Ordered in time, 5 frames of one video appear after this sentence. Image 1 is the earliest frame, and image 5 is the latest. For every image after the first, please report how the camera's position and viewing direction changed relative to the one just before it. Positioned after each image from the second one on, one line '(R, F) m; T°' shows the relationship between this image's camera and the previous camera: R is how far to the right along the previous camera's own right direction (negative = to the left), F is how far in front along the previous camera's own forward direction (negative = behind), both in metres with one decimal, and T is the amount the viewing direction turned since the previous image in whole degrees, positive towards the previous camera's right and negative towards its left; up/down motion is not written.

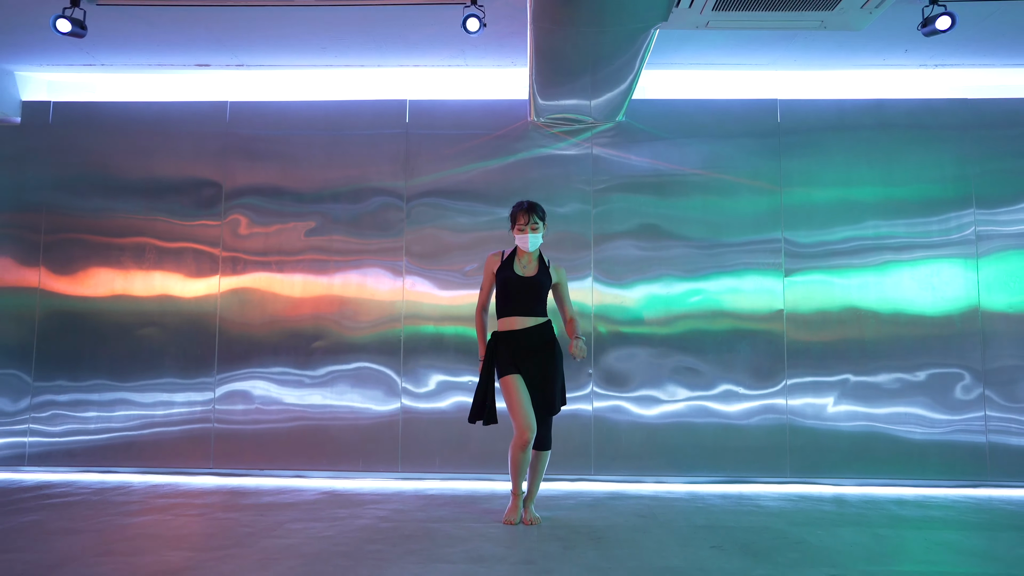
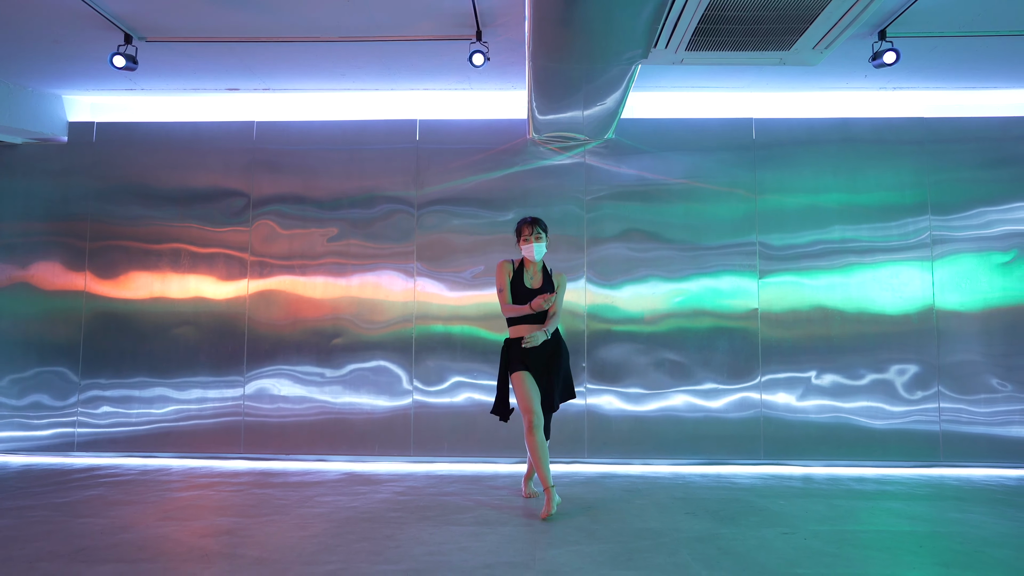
(0.0, -0.5) m; 0°
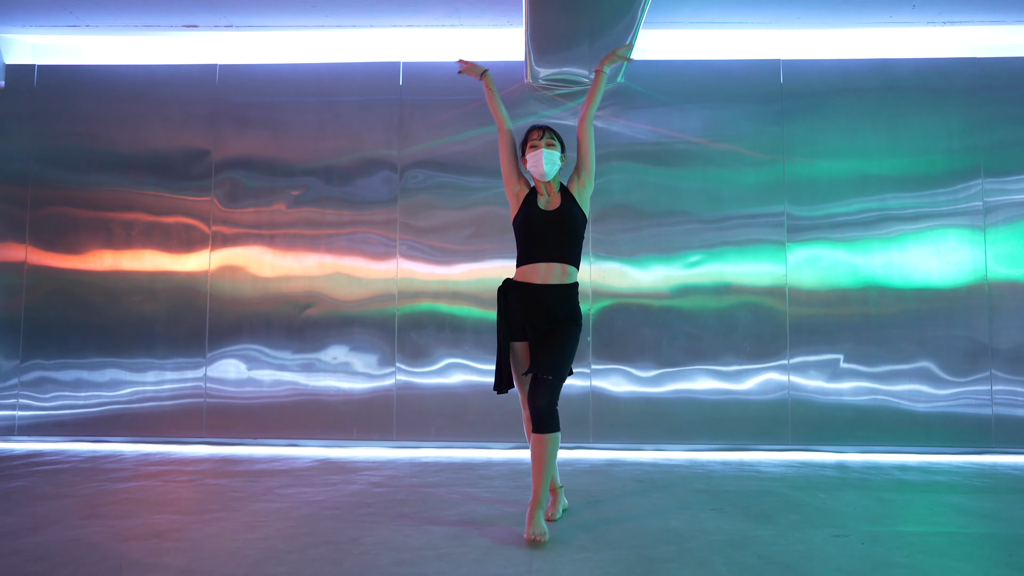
(0.0, +0.6) m; 0°
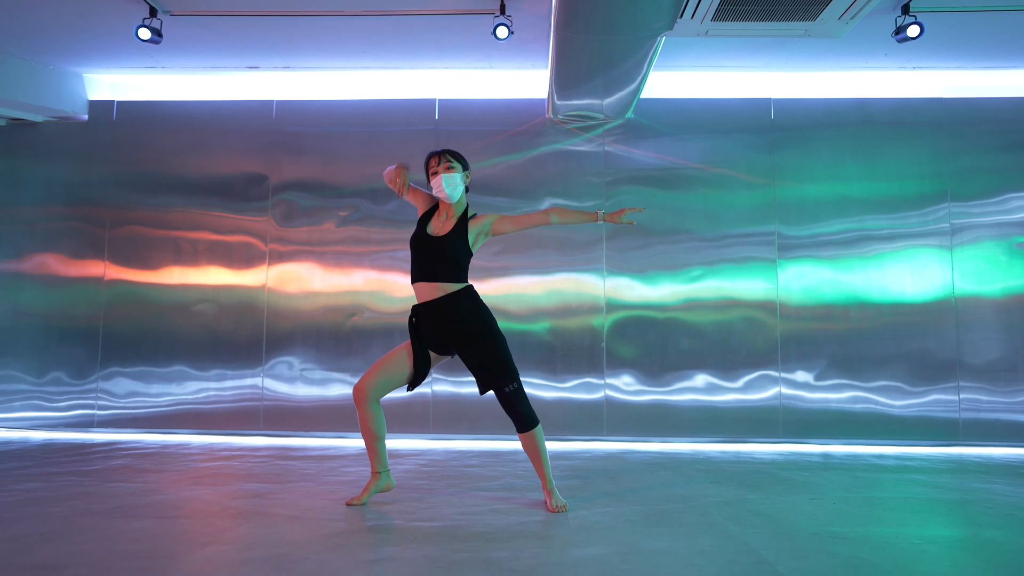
(-0.1, -0.6) m; 0°
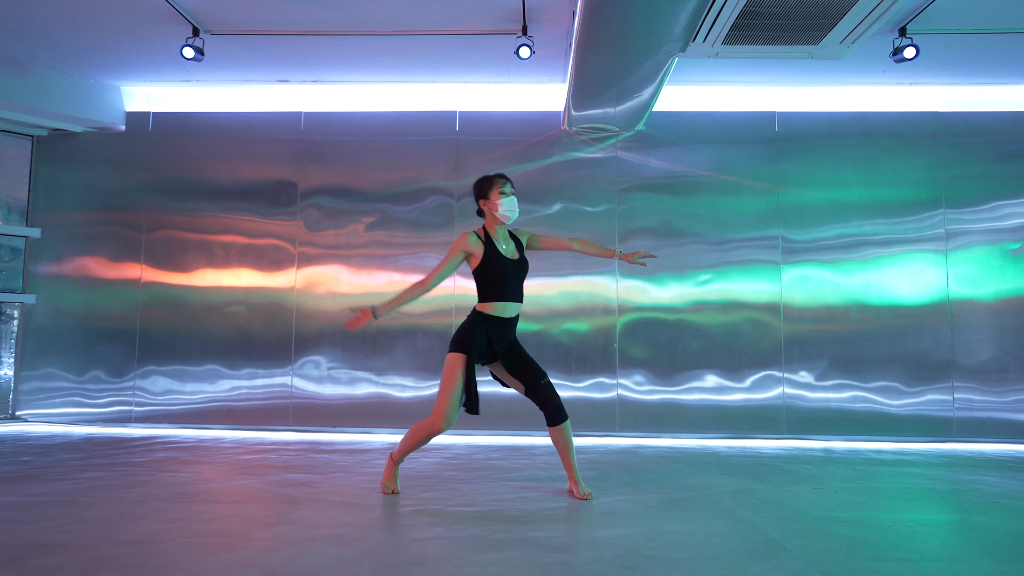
(-0.1, -0.3) m; 0°
